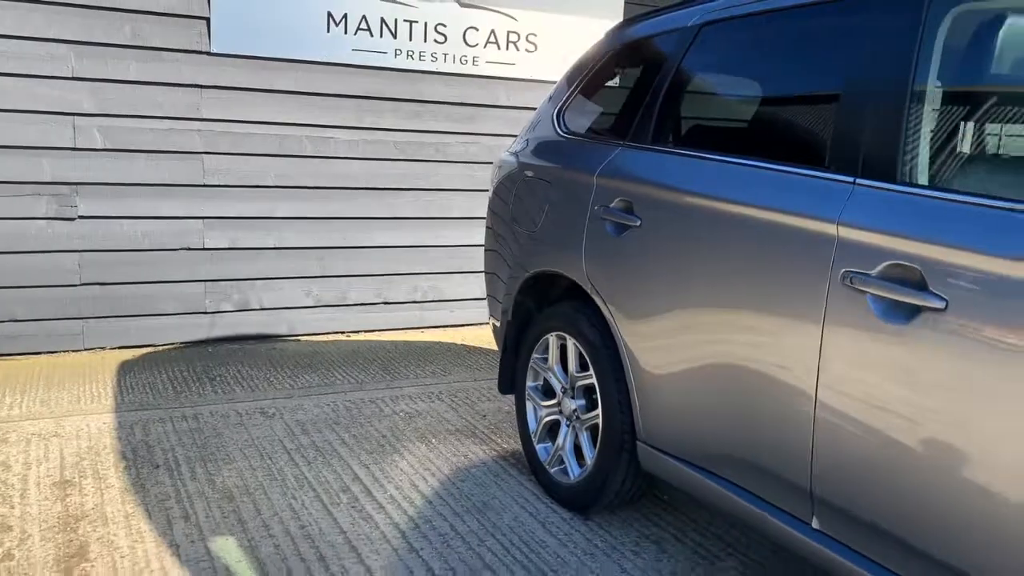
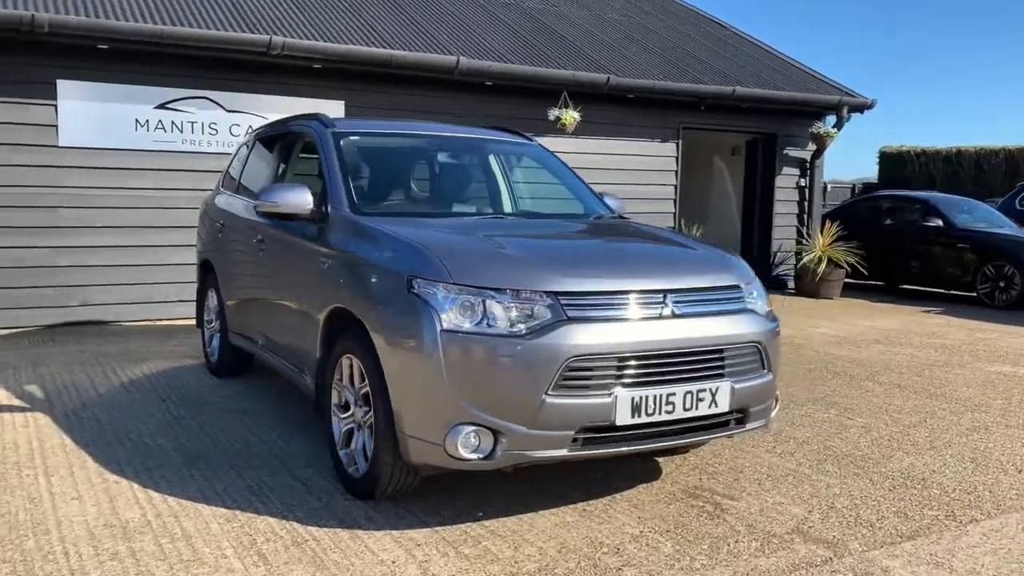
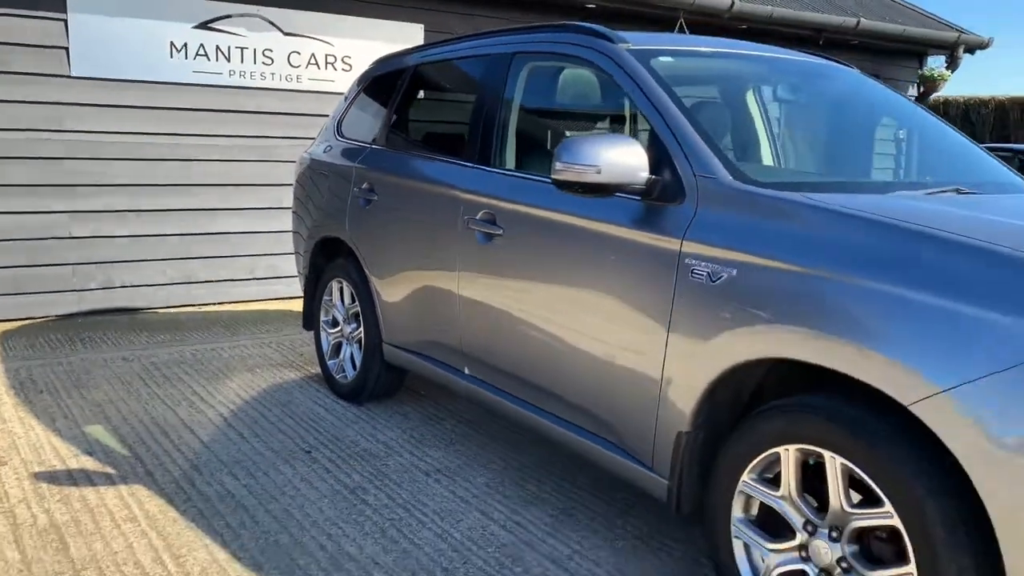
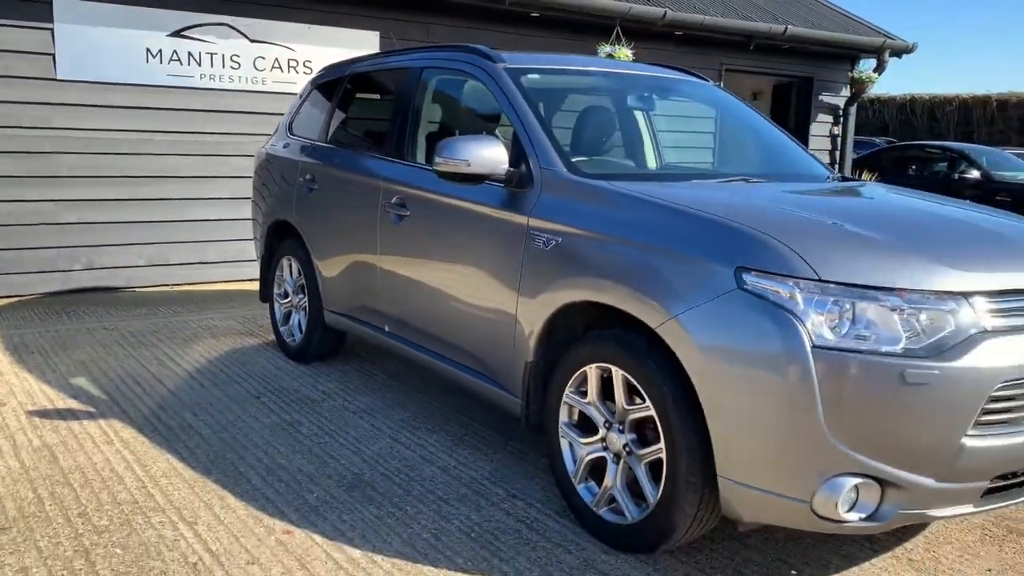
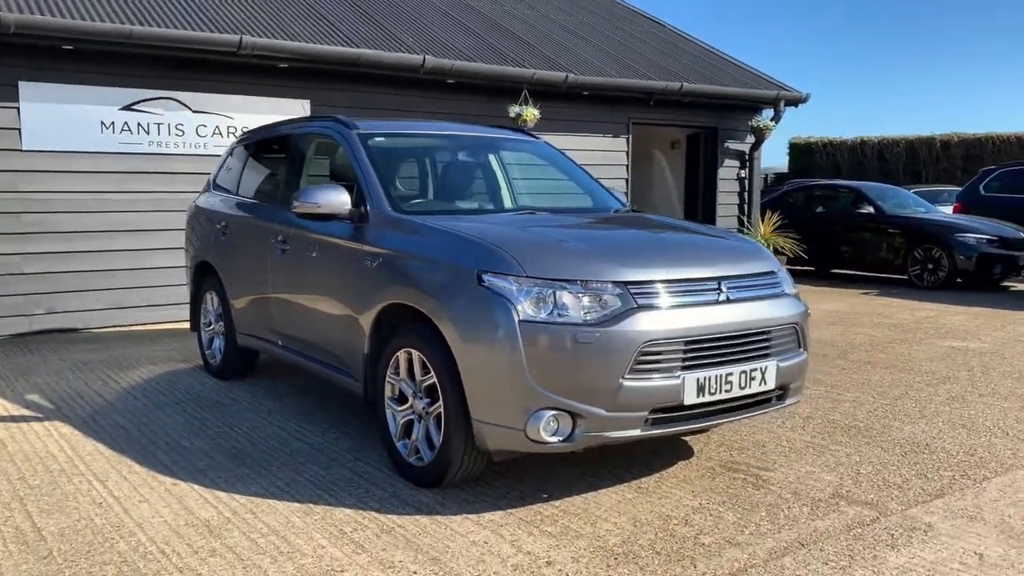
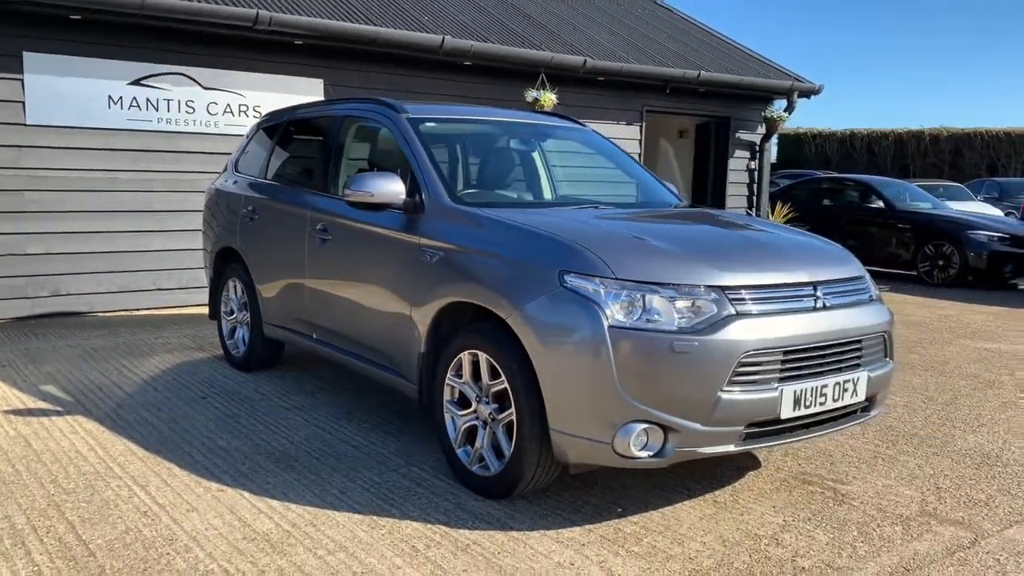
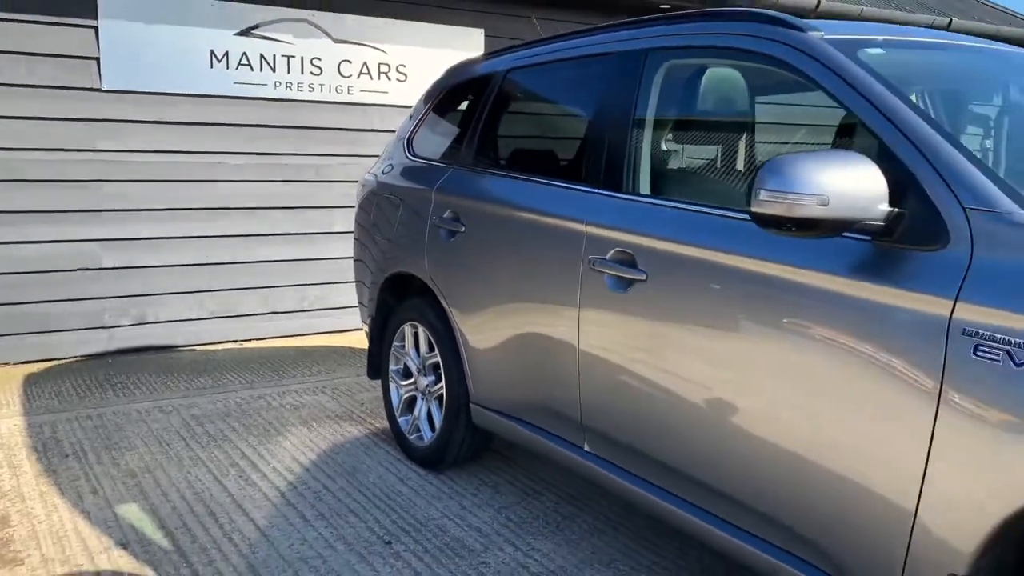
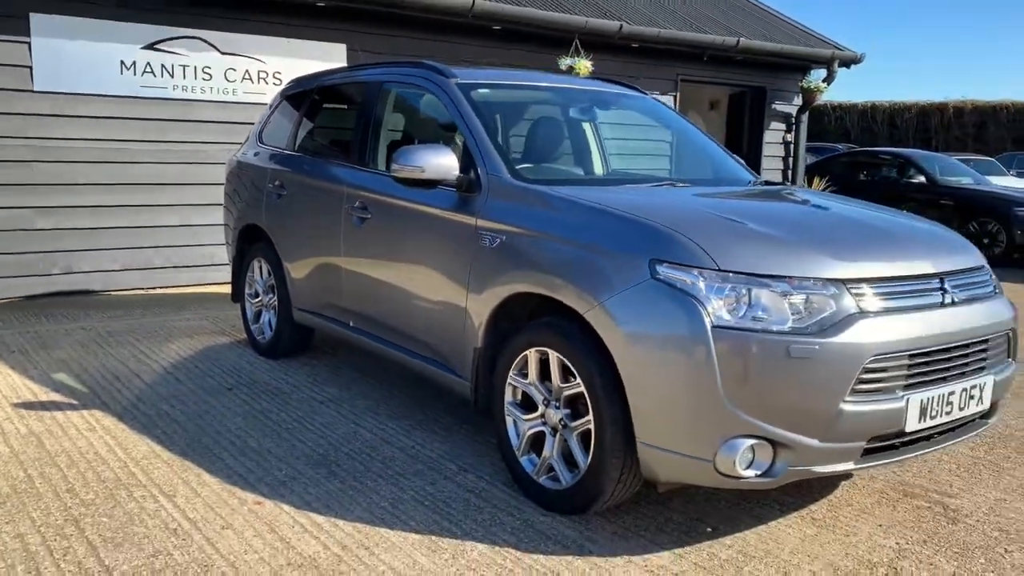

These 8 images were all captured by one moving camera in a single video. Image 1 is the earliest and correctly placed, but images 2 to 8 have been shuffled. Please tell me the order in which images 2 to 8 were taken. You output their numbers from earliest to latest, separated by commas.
7, 3, 4, 8, 6, 5, 2
